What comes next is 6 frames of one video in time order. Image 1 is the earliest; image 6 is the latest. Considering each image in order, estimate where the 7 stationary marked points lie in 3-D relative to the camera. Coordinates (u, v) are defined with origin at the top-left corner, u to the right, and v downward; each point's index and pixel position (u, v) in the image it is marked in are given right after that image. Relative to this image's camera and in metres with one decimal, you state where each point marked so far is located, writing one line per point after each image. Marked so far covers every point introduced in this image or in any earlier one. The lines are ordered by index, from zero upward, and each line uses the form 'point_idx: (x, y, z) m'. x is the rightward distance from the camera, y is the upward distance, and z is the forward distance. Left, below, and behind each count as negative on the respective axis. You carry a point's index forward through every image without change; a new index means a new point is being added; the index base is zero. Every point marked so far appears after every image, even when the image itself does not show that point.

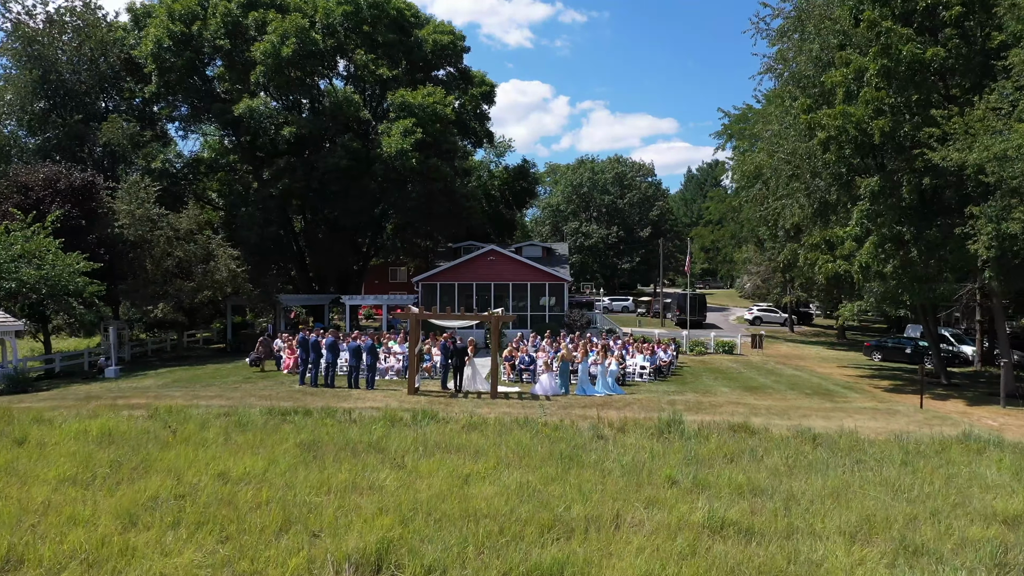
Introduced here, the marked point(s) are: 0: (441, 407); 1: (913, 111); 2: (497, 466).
0: (-1.3, -2.2, +15.3) m
1: (+9.3, +4.2, +19.4) m
2: (-0.2, -2.2, +10.1) m
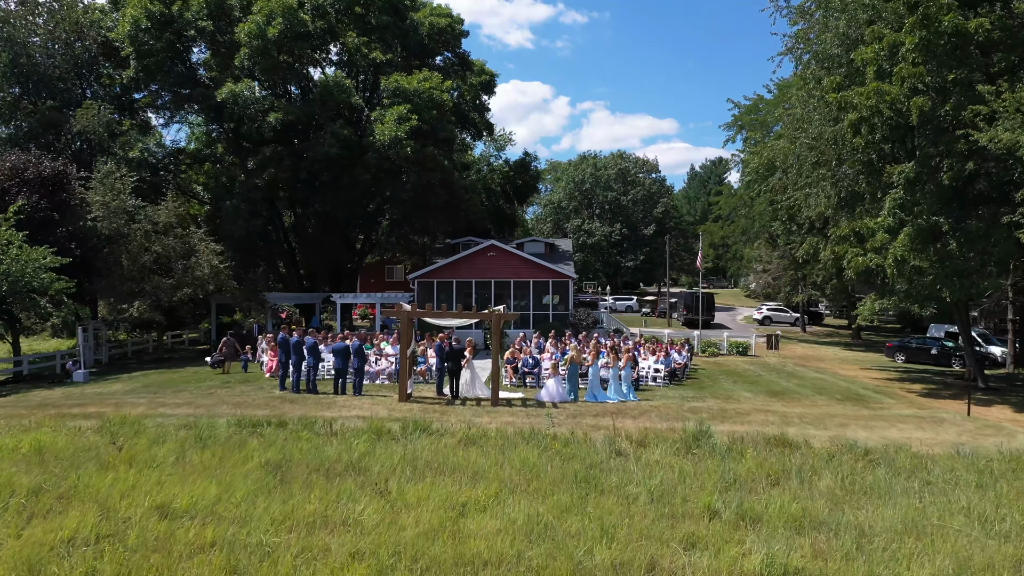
0: (-1.3, -2.1, +13.7) m
1: (+9.4, +4.3, +17.8) m
2: (-0.1, -2.1, +8.4) m
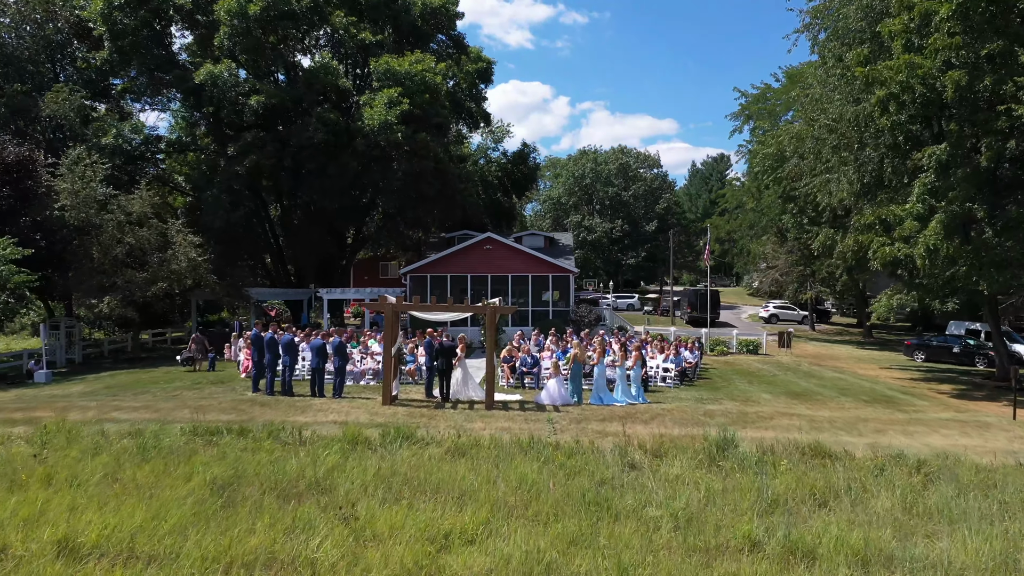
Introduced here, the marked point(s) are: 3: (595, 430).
0: (-1.3, -2.0, +12.1) m
1: (+9.3, +4.5, +16.2) m
2: (-0.2, -1.9, +6.8) m
3: (+1.2, -2.0, +11.8) m
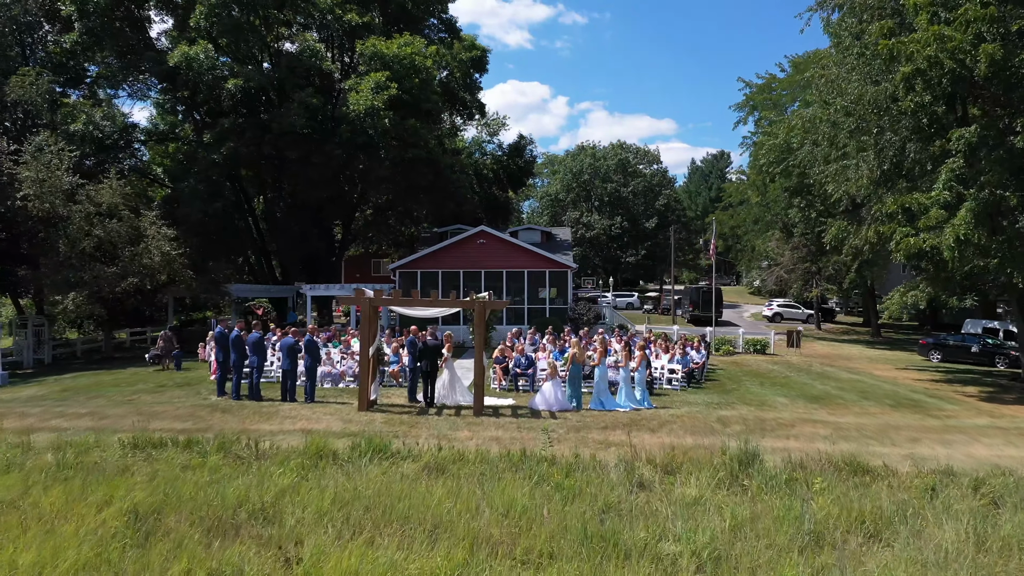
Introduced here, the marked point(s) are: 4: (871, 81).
0: (-1.4, -1.8, +10.7) m
1: (+9.2, +4.6, +14.9) m
2: (-0.3, -1.8, +5.5) m
3: (+1.1, -1.9, +10.5) m
4: (+7.8, +4.5, +18.0) m
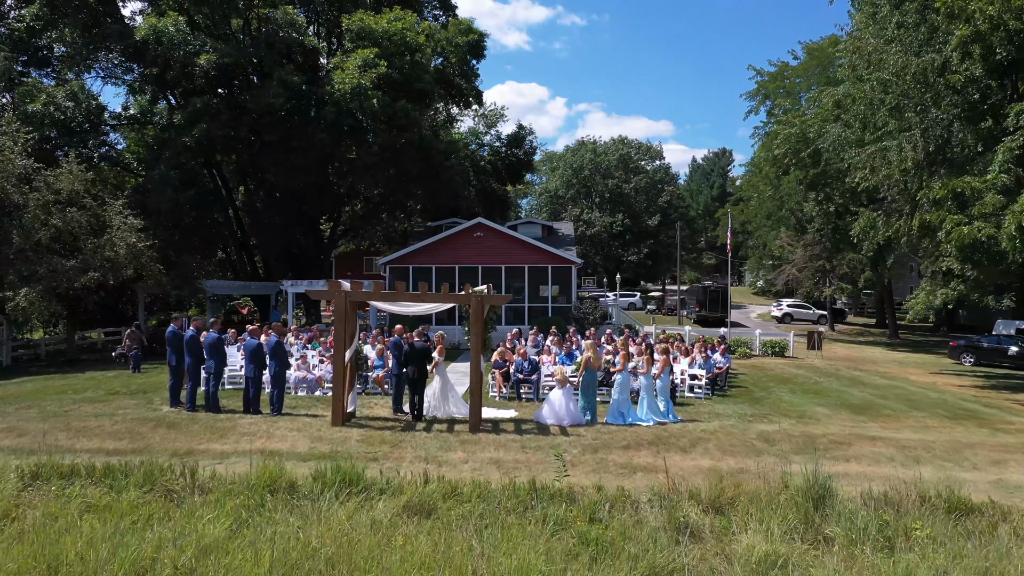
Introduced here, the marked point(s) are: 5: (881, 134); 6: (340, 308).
0: (-1.4, -1.7, +8.8) m
1: (+9.2, +4.6, +13.0) m
2: (-0.2, -1.7, +3.6) m
3: (+1.1, -1.8, +8.6) m
4: (+7.8, +4.6, +16.1) m
5: (+7.8, +3.2, +17.3) m
6: (-2.1, -0.3, +10.3) m
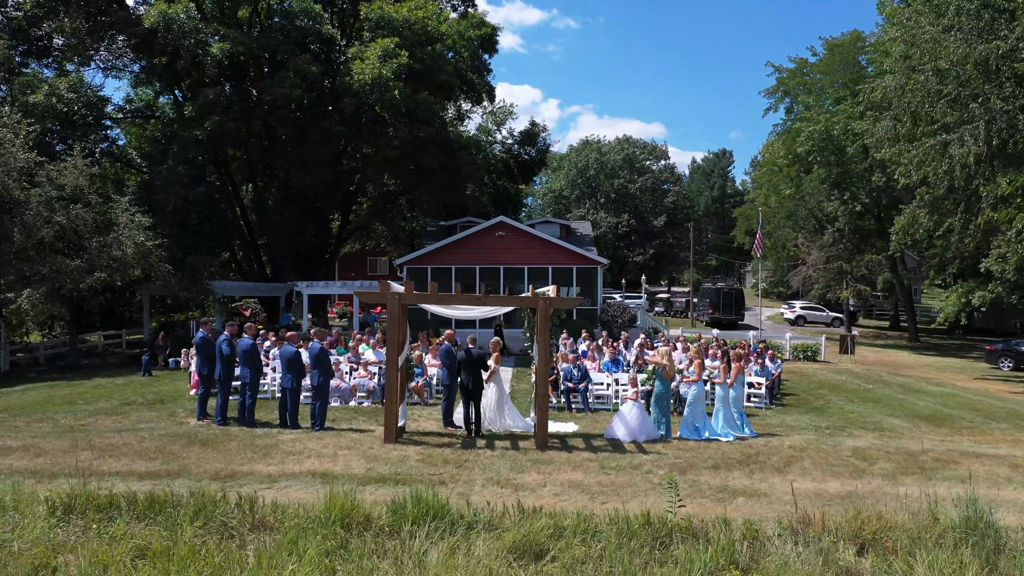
0: (-0.6, -1.8, +7.8) m
1: (+10.0, +4.6, +12.2) m
2: (+0.6, -1.7, +2.6) m
3: (+1.9, -1.8, +7.6) m
4: (+8.5, +4.5, +15.2) m
5: (+8.5, +3.1, +16.5) m
6: (-1.3, -0.3, +9.3) m
